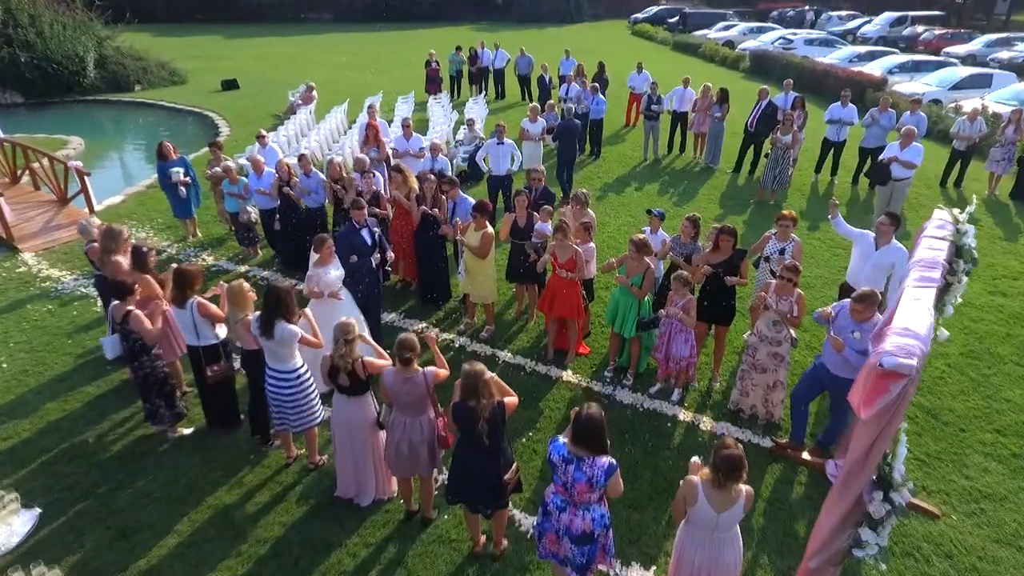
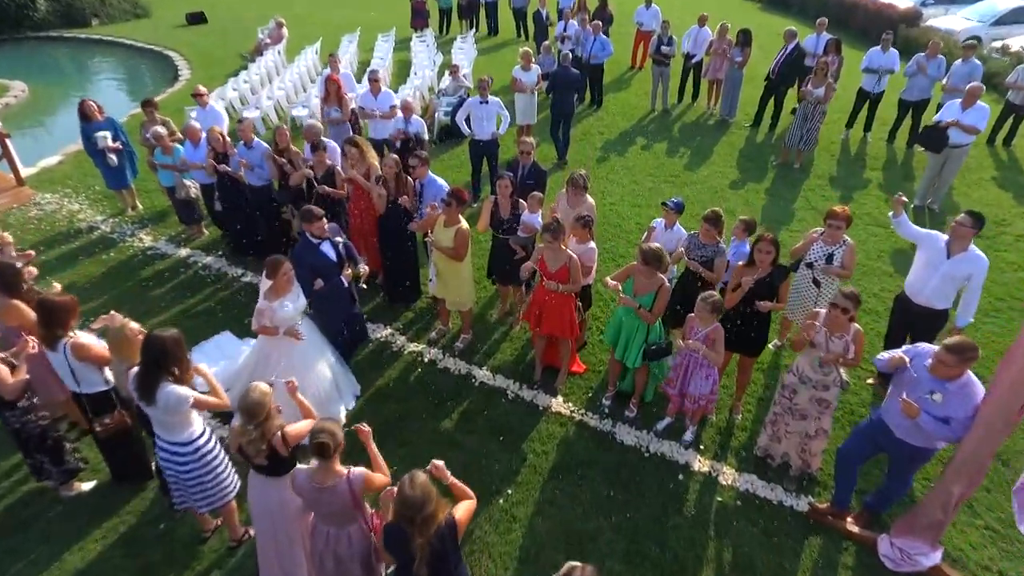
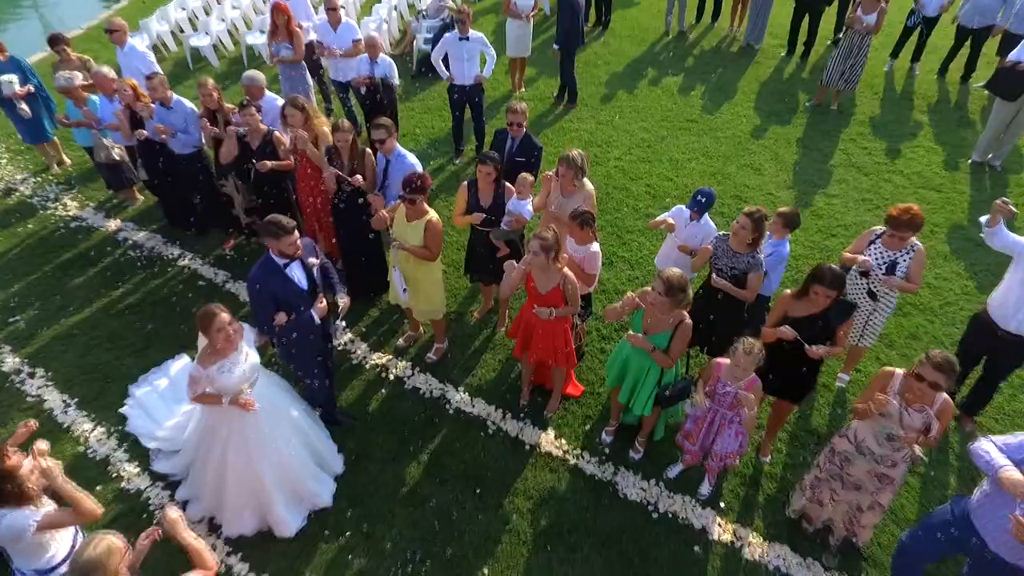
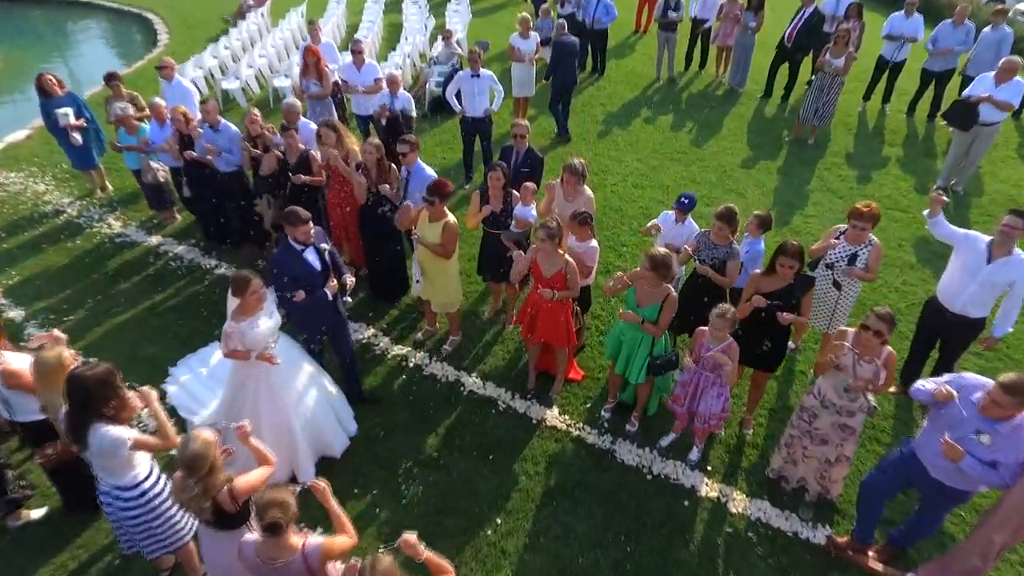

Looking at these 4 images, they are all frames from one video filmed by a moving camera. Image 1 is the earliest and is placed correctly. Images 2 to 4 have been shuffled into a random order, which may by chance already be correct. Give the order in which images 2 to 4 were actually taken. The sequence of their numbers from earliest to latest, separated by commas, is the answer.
2, 4, 3
